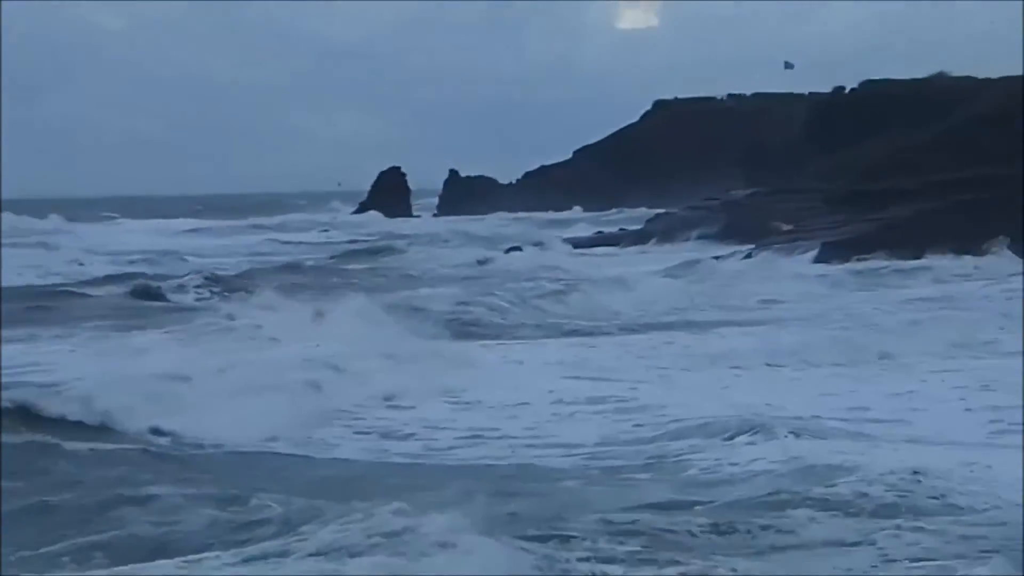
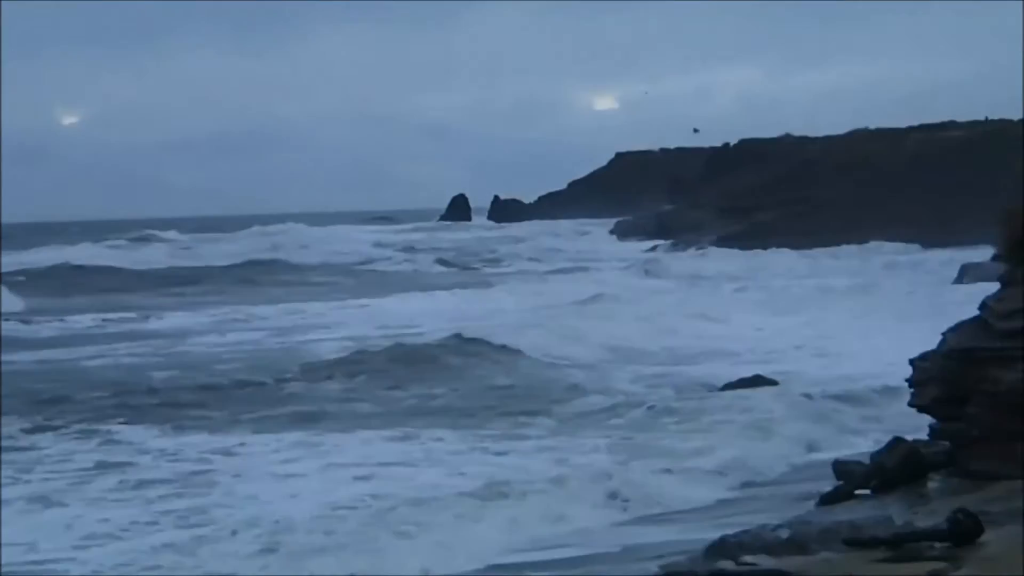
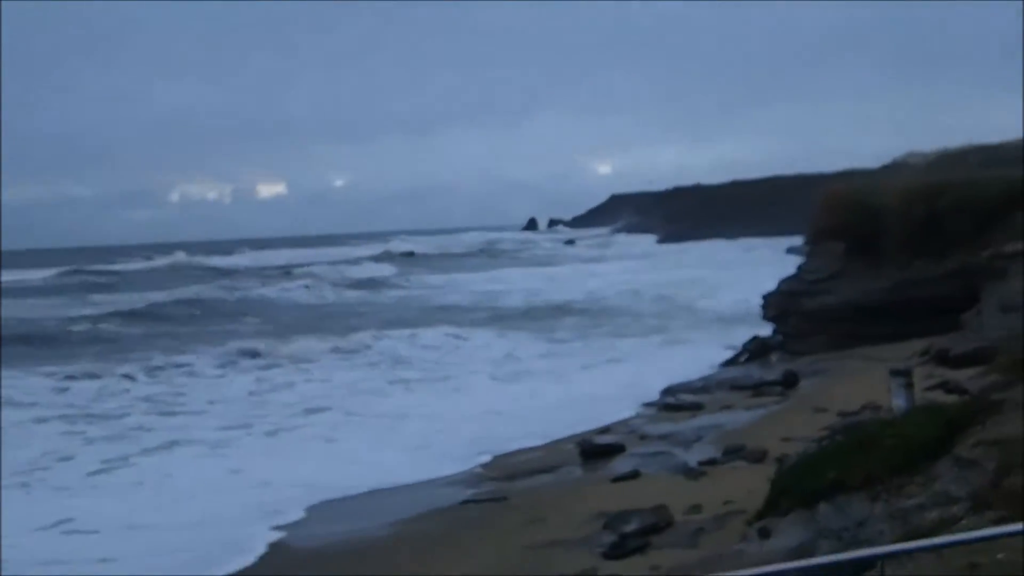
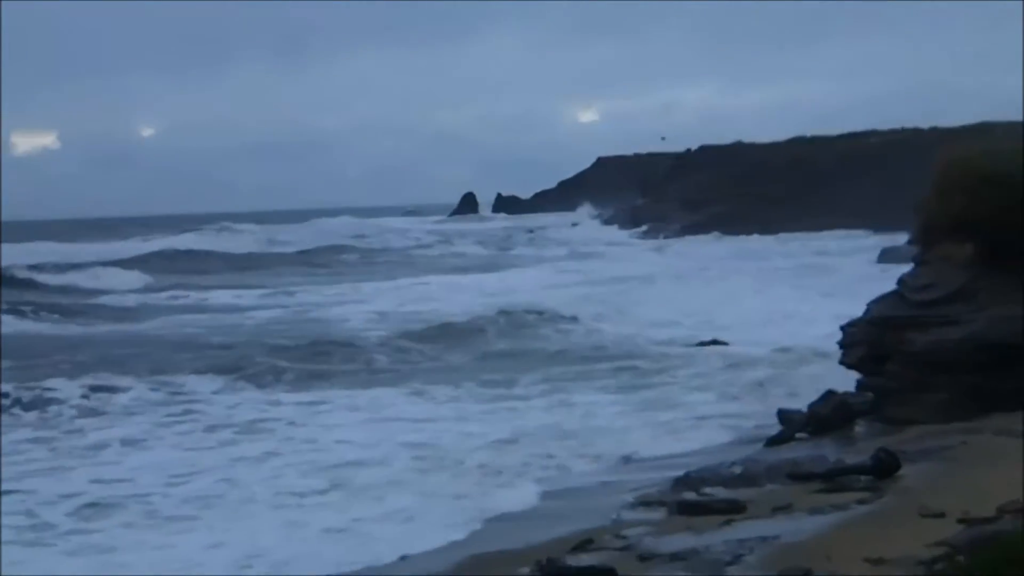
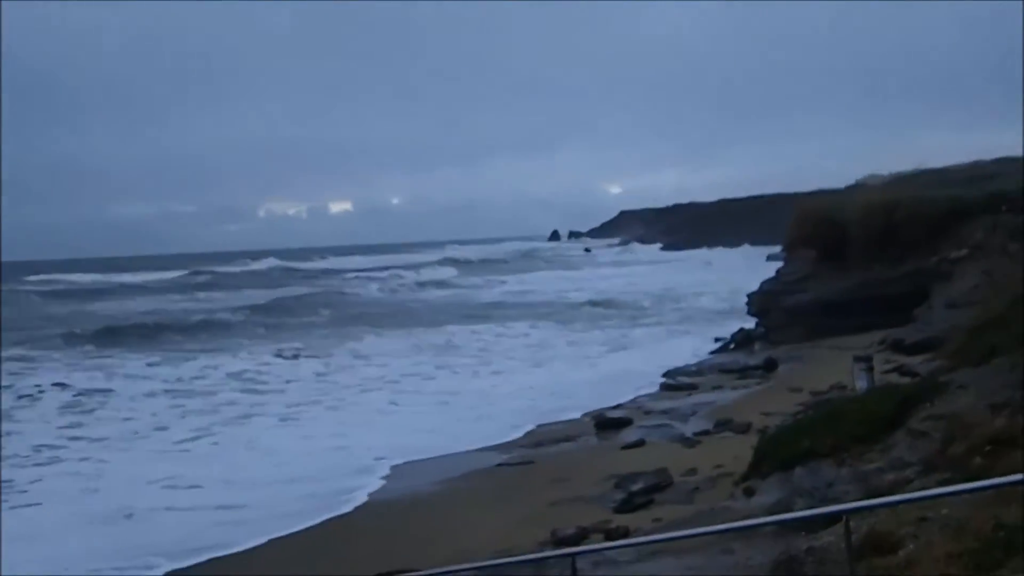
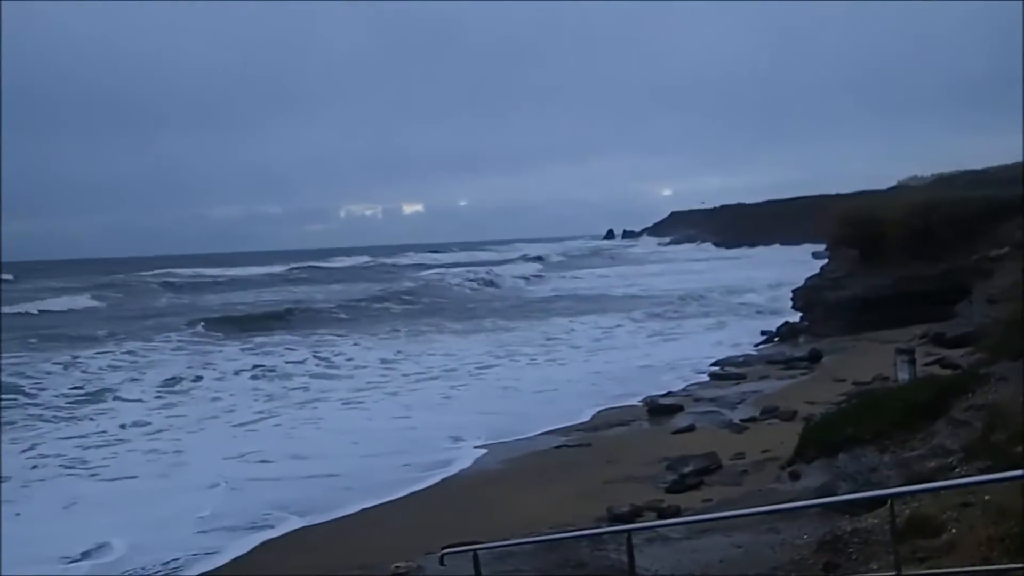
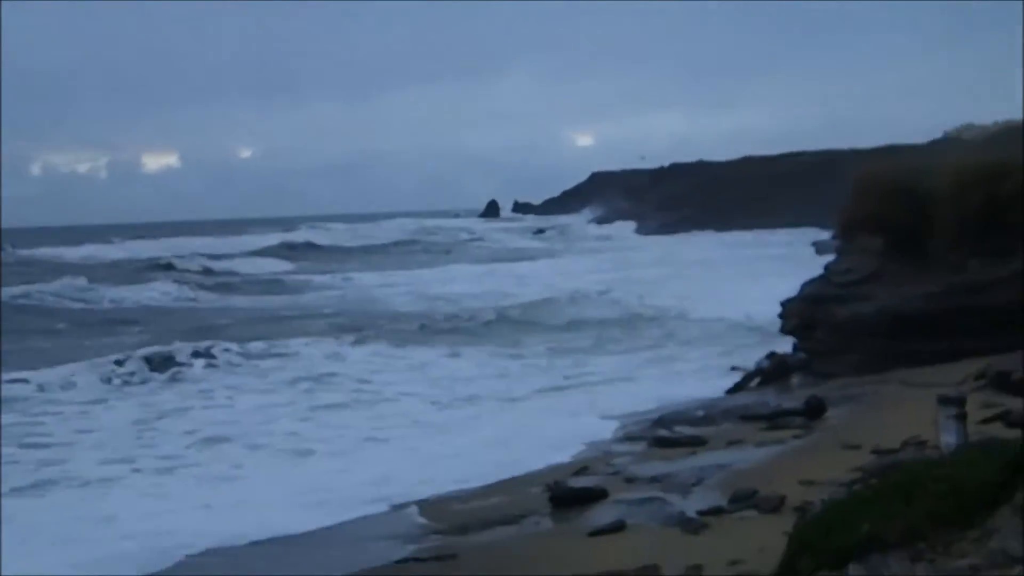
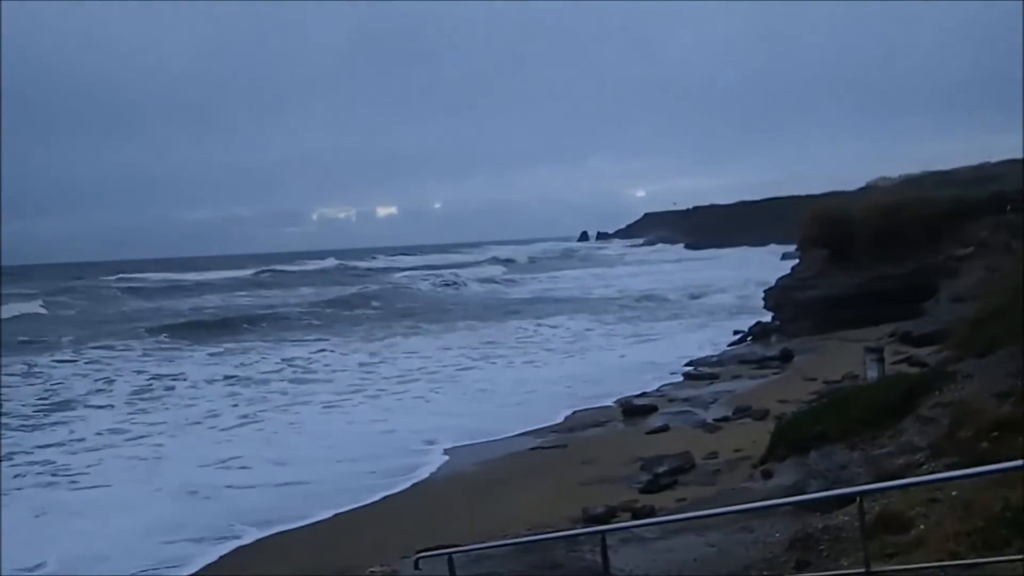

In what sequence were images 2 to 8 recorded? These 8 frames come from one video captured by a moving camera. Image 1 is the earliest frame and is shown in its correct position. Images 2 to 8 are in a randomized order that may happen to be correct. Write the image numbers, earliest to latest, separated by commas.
2, 4, 7, 3, 5, 8, 6
